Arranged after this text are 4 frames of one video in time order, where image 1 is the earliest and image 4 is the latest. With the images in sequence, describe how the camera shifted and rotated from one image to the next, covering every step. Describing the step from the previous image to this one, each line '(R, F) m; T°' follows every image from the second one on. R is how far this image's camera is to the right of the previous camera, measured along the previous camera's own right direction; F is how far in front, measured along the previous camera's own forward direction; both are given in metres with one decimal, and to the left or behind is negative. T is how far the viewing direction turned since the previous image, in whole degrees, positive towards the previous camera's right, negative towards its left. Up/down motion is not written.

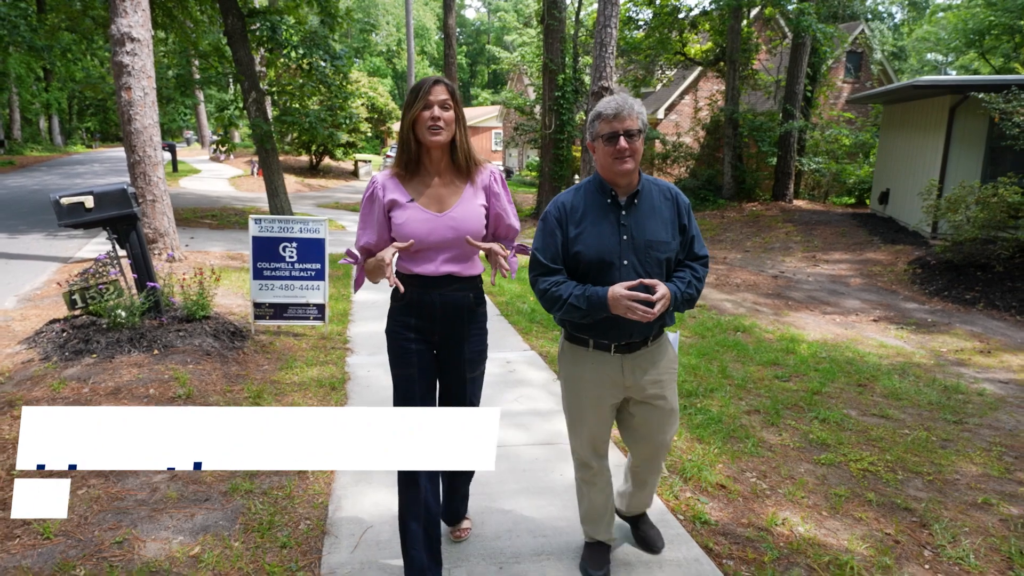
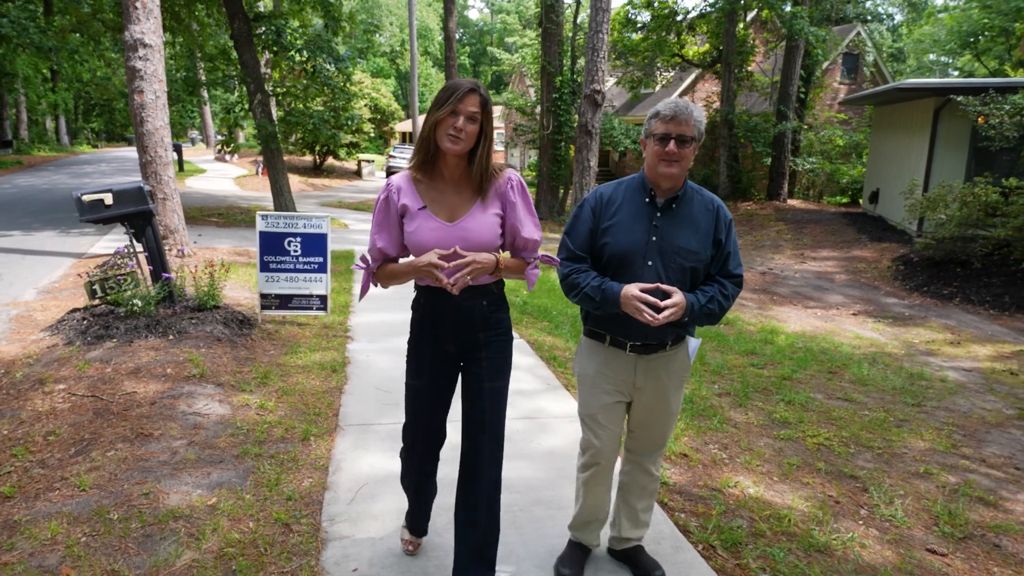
(+0.1, -0.4) m; 0°
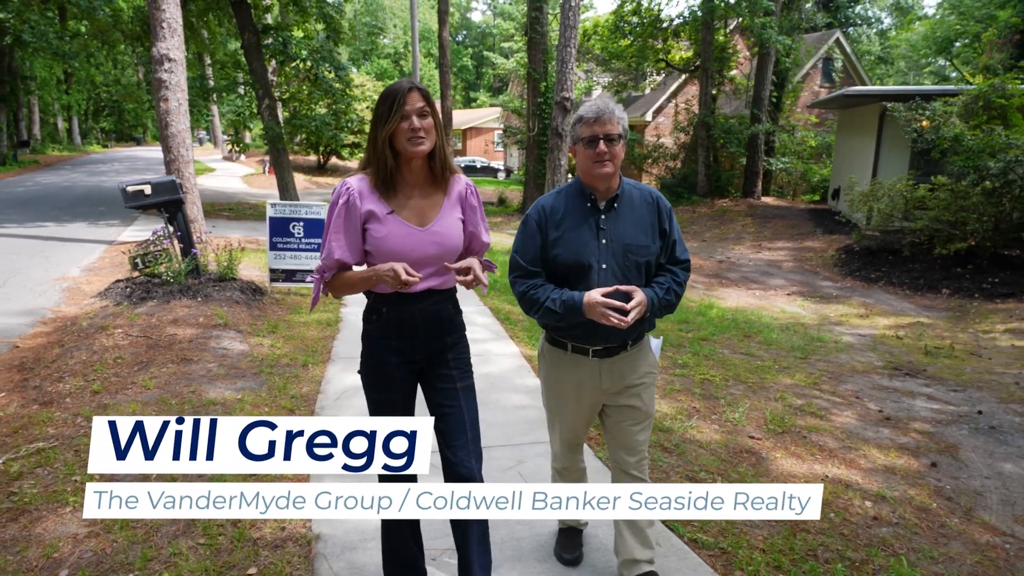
(+0.4, -1.3) m; 0°
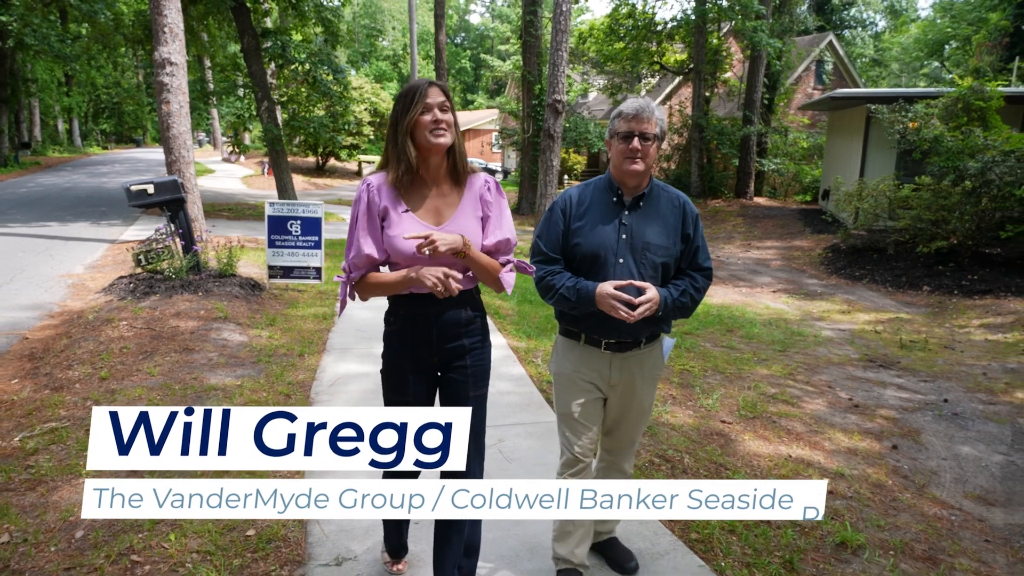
(+0.1, -0.3) m; 0°
